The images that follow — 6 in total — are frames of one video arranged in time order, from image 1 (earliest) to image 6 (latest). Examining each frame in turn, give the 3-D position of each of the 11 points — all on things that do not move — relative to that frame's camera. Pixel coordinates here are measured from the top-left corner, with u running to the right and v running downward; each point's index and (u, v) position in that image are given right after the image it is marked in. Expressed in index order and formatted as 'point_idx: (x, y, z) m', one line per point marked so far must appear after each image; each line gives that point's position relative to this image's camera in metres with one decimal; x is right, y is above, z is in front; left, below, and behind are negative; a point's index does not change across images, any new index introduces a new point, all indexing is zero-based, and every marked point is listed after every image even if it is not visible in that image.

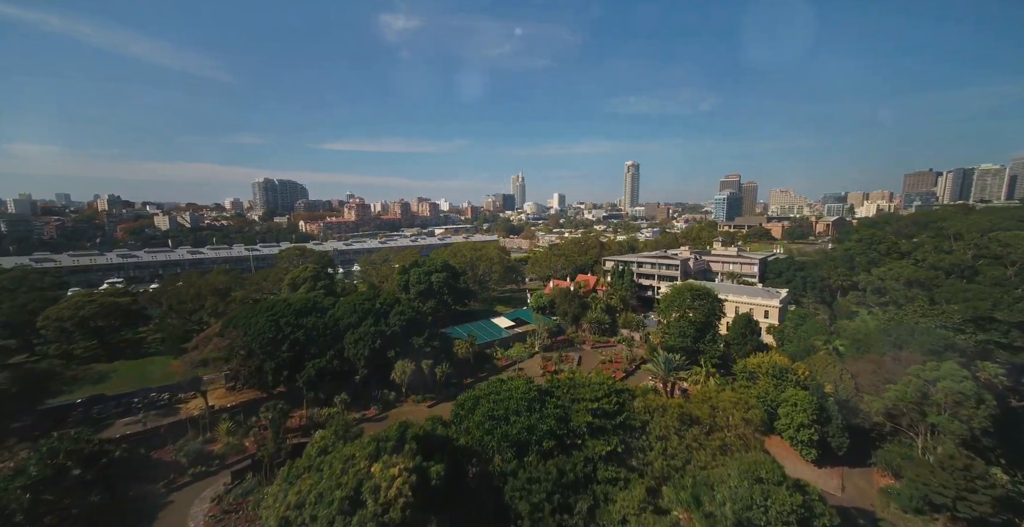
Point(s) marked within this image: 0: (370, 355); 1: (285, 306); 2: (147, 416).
0: (-5.9, -3.8, +18.8) m
1: (-9.4, -1.7, +18.7) m
2: (-12.4, -5.2, +15.4) m
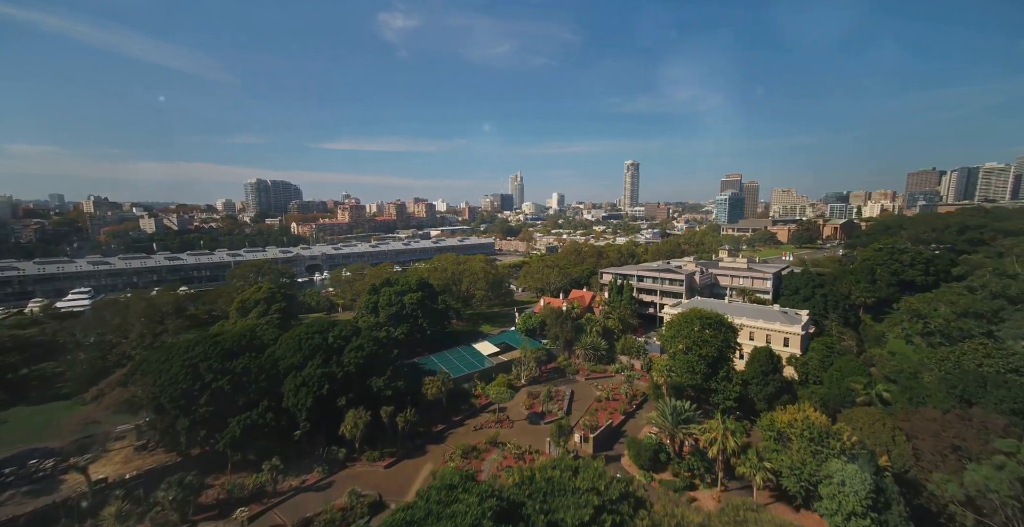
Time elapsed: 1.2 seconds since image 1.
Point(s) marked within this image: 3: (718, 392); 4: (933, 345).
0: (-6.7, -4.8, +15.4) m
1: (-10.2, -2.8, +15.3) m
2: (-13.3, -6.2, +12.0) m
3: (+8.6, -5.3, +18.9) m
4: (+16.9, -3.3, +18.1) m
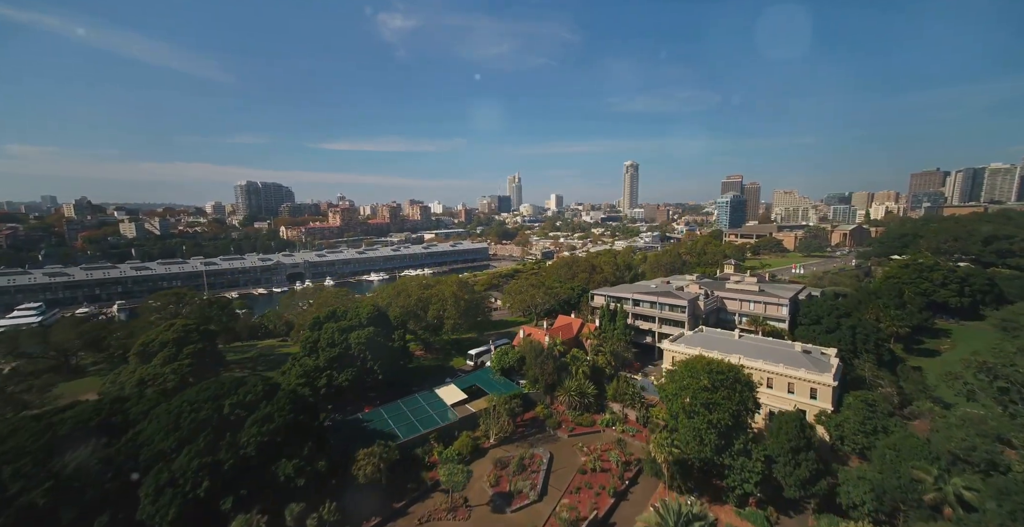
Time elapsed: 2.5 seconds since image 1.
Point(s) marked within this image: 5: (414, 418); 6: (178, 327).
0: (-8.1, -6.2, +11.2) m
1: (-11.7, -4.1, +11.1) m
2: (-14.7, -7.6, +7.8) m
3: (+7.2, -6.7, +14.6) m
4: (+15.5, -4.6, +13.9) m
5: (-4.1, -6.5, +19.0) m
6: (-14.2, -2.8, +19.3) m
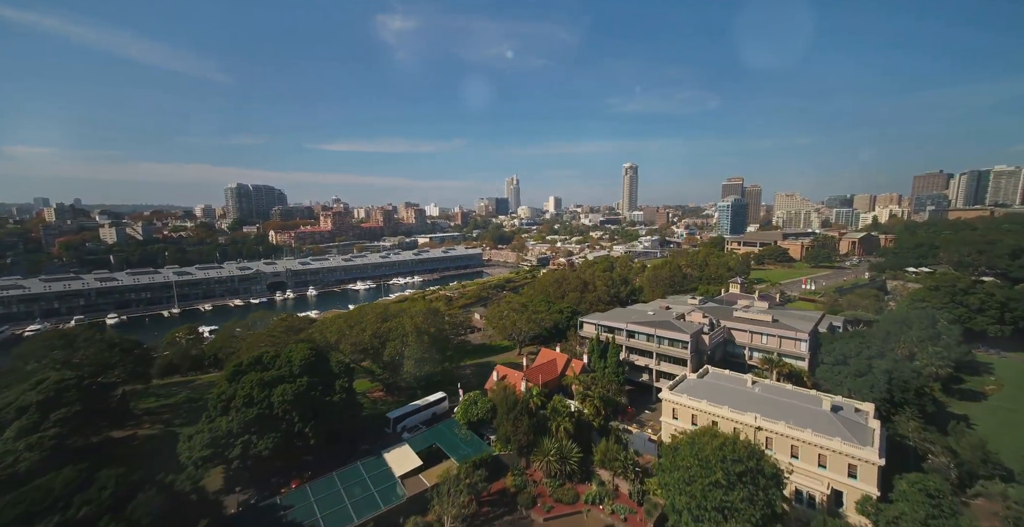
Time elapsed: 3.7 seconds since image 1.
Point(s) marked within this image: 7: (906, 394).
0: (-9.5, -7.5, +7.3) m
1: (-13.0, -5.5, +7.2) m
2: (-16.0, -8.9, +3.9) m
3: (+5.9, -8.1, +10.8) m
4: (+14.1, -6.0, +10.0) m
5: (-5.5, -7.8, +15.1) m
6: (-15.5, -4.1, +15.4) m
7: (+16.6, -5.5, +19.0) m
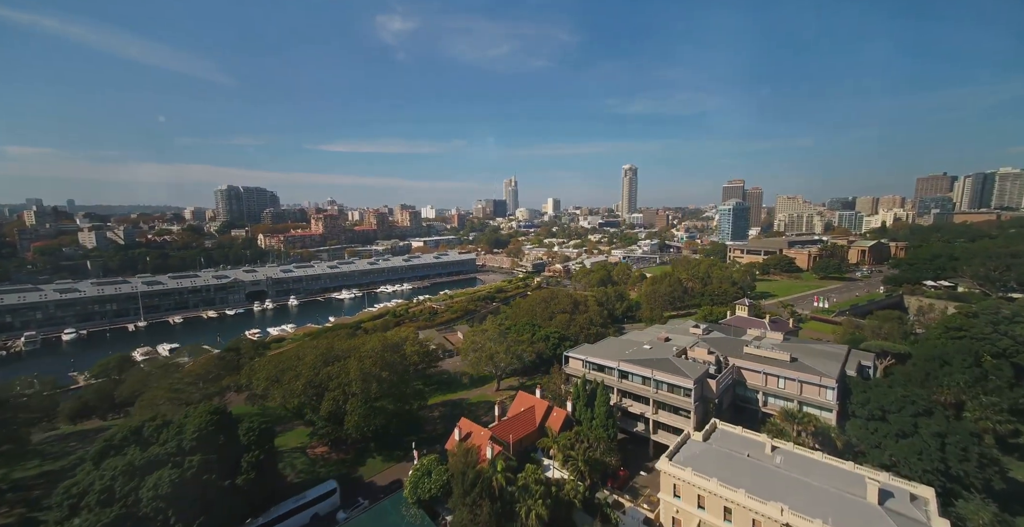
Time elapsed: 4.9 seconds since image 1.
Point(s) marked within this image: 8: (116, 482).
0: (-10.8, -8.8, +3.4) m
1: (-14.3, -6.8, +3.3) m
2: (-17.4, -10.2, 0.0) m
3: (+4.5, -9.4, +6.9) m
4: (+12.8, -7.3, +6.2) m
5: (-6.8, -9.1, +11.2) m
6: (-16.9, -5.4, +11.5) m
7: (+15.2, -6.8, +15.1) m
8: (-10.7, -5.9, +12.6) m
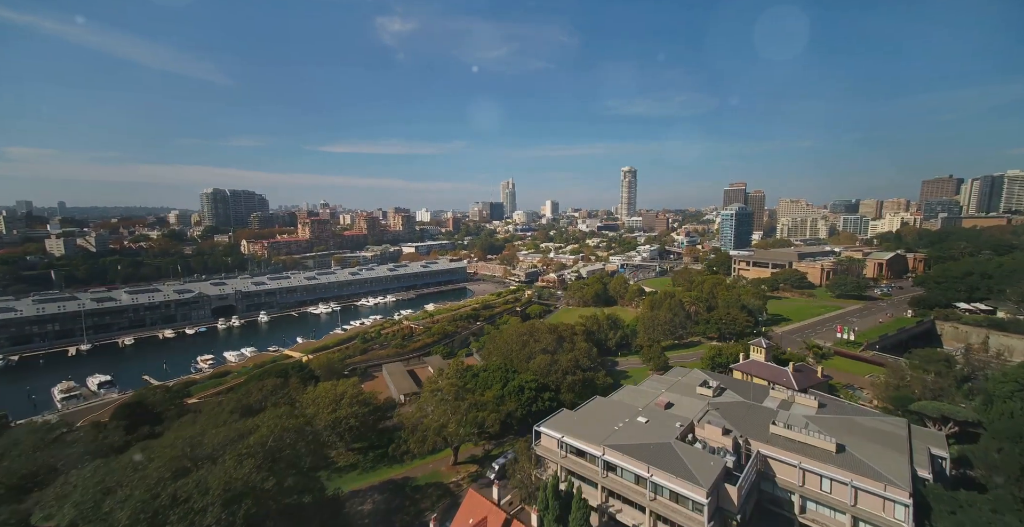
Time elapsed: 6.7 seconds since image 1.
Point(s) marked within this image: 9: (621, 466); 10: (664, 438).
0: (-12.7, -10.6, -2.2) m
1: (-16.2, -8.6, -2.3) m
2: (-19.2, -12.0, -5.6) m
3: (+2.7, -11.2, +1.3) m
4: (+11.0, -9.2, +0.6) m
5: (-8.6, -11.0, +5.6) m
6: (-18.7, -7.2, +5.9) m
7: (+13.4, -8.7, +9.6) m
8: (-12.5, -7.7, +7.0) m
9: (+3.7, -6.9, +15.5) m
10: (+5.6, -6.3, +16.7) m
